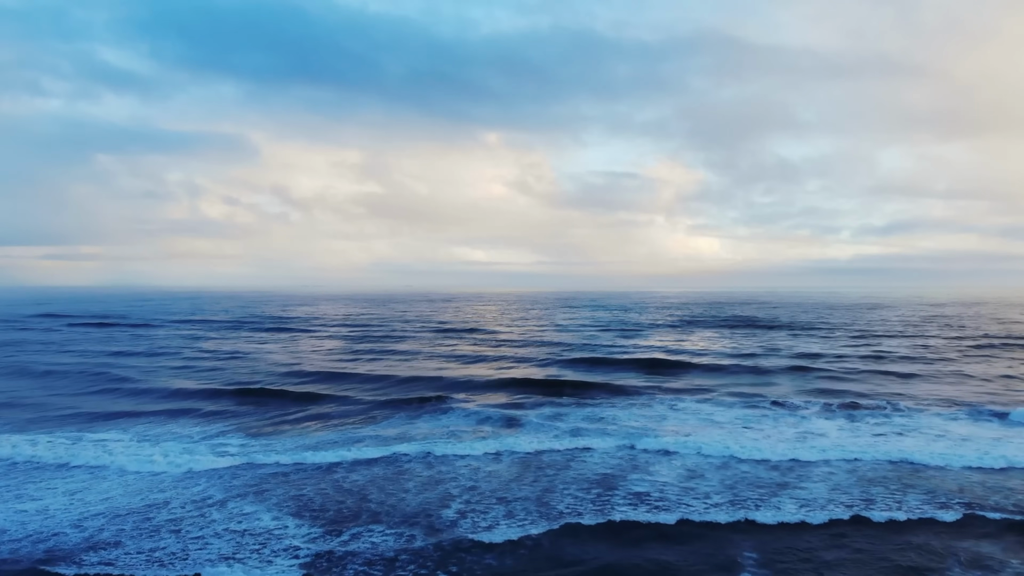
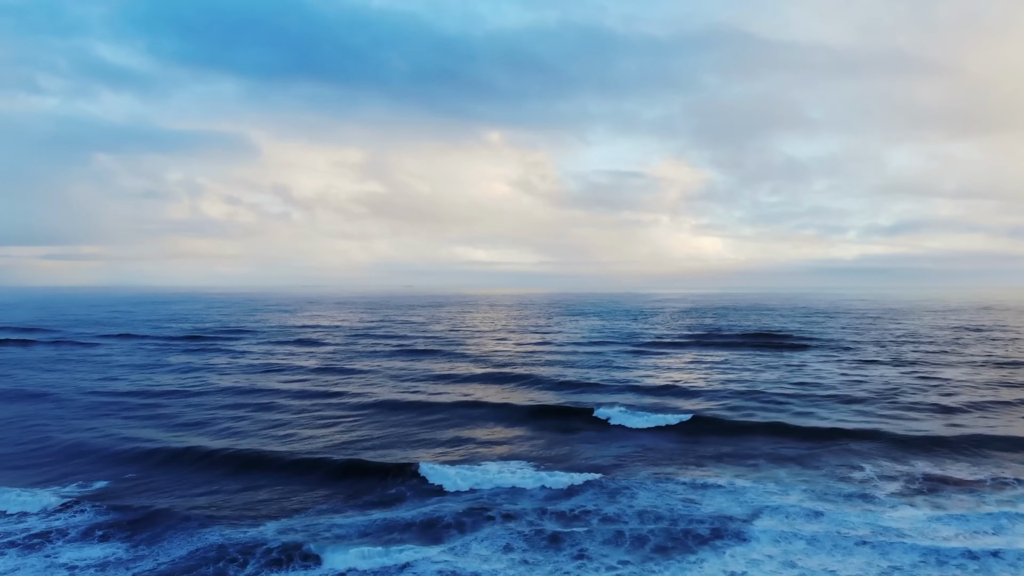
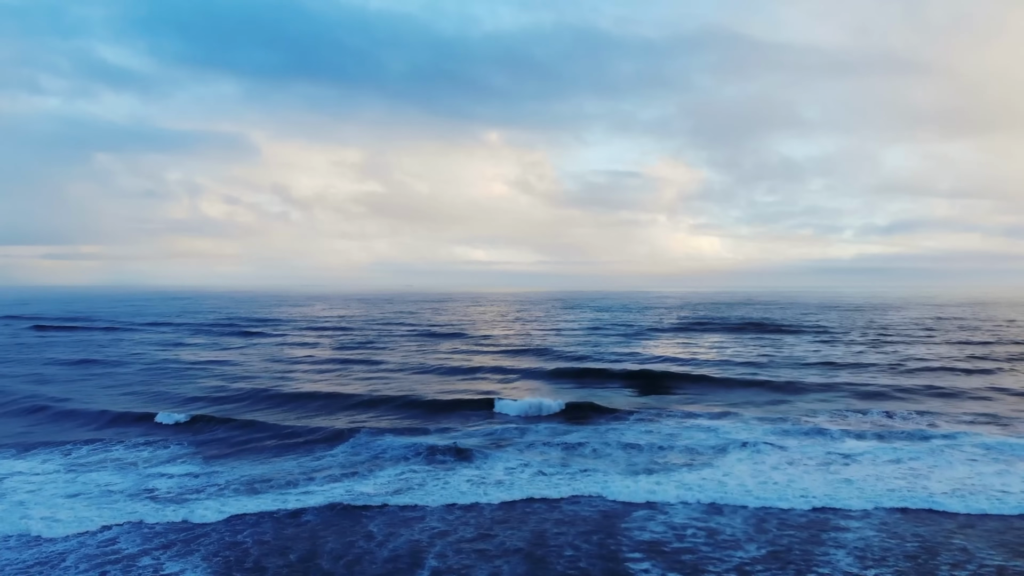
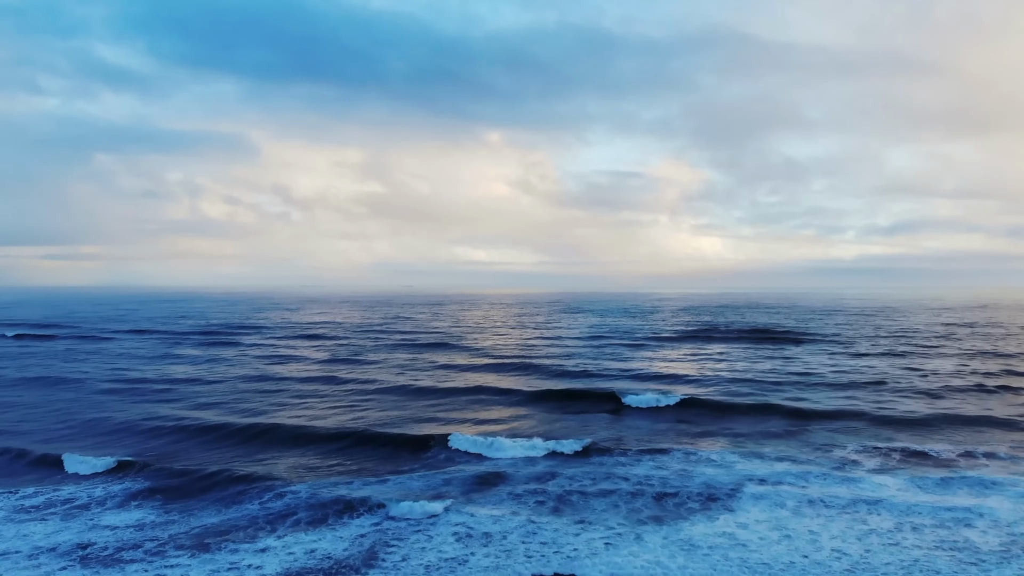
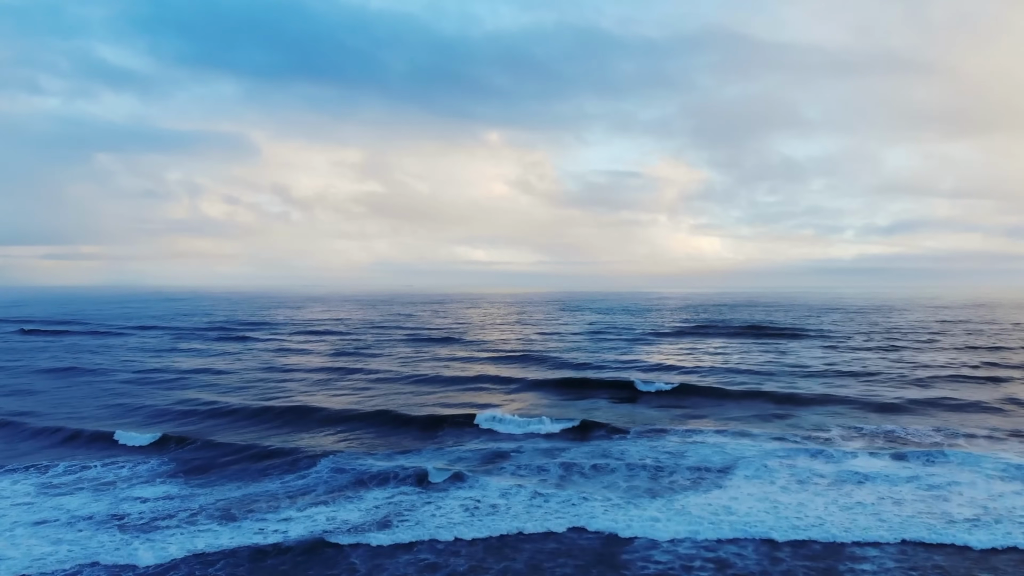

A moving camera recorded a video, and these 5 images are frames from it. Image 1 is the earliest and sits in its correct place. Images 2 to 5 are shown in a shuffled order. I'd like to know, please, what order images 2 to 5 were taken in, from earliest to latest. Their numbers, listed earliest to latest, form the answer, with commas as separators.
3, 5, 4, 2
